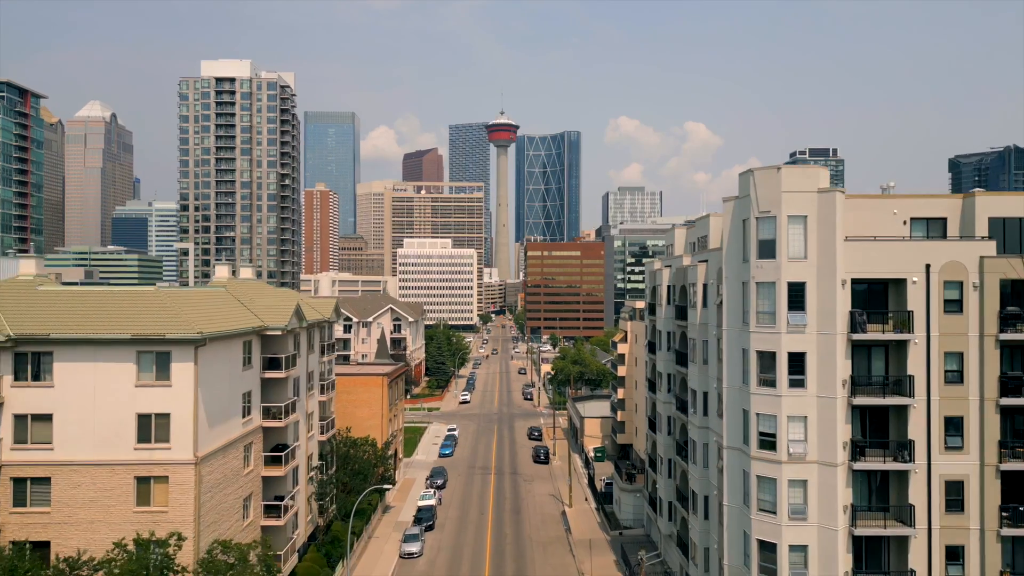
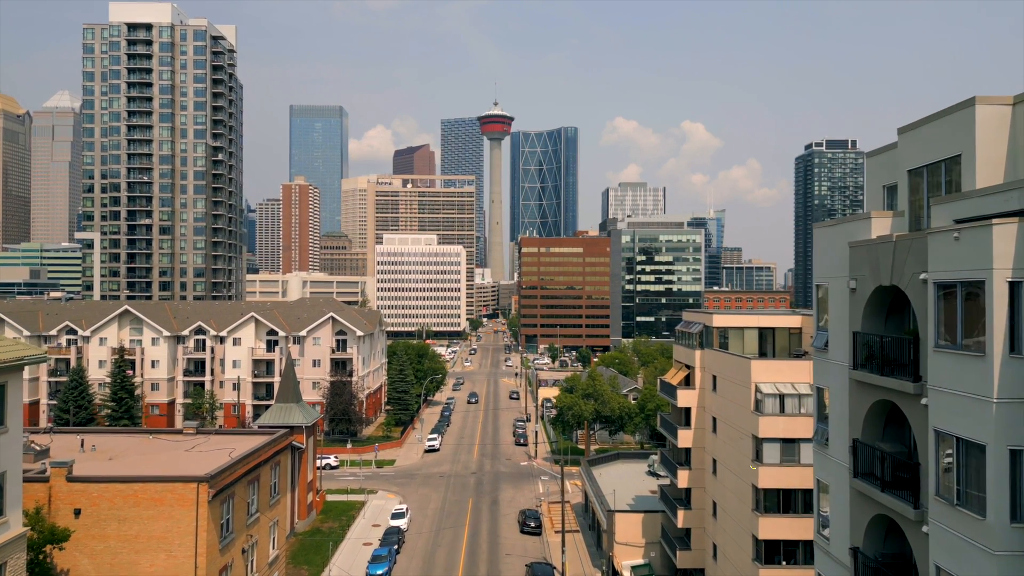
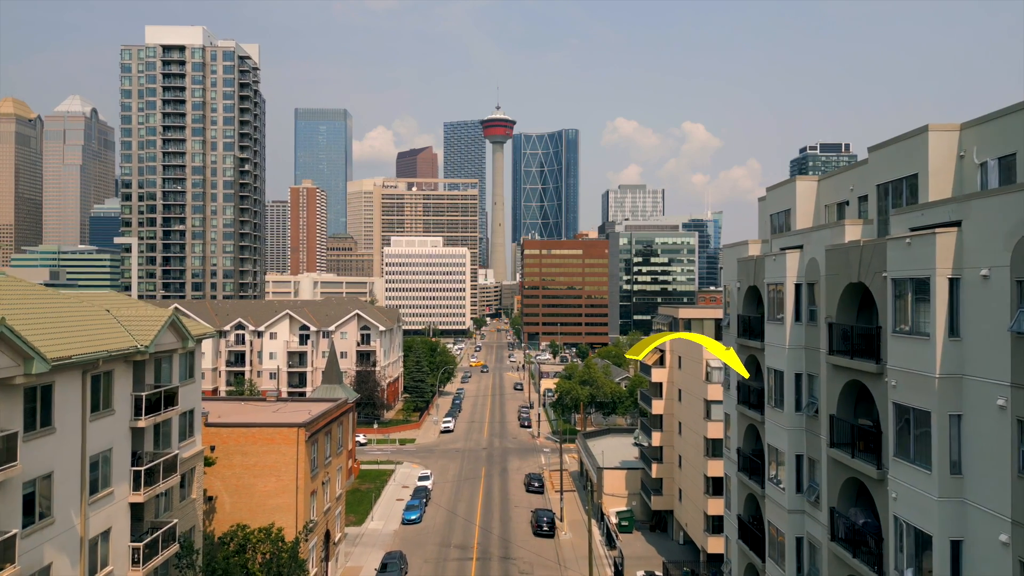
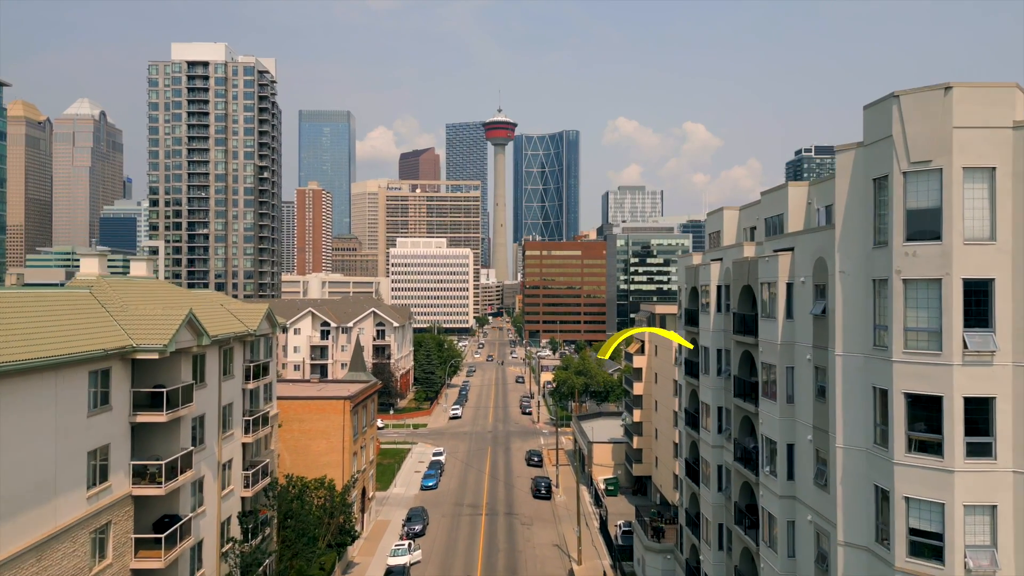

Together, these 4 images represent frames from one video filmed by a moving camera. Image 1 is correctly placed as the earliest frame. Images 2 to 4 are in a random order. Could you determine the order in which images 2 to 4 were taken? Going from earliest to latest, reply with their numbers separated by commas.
4, 3, 2
